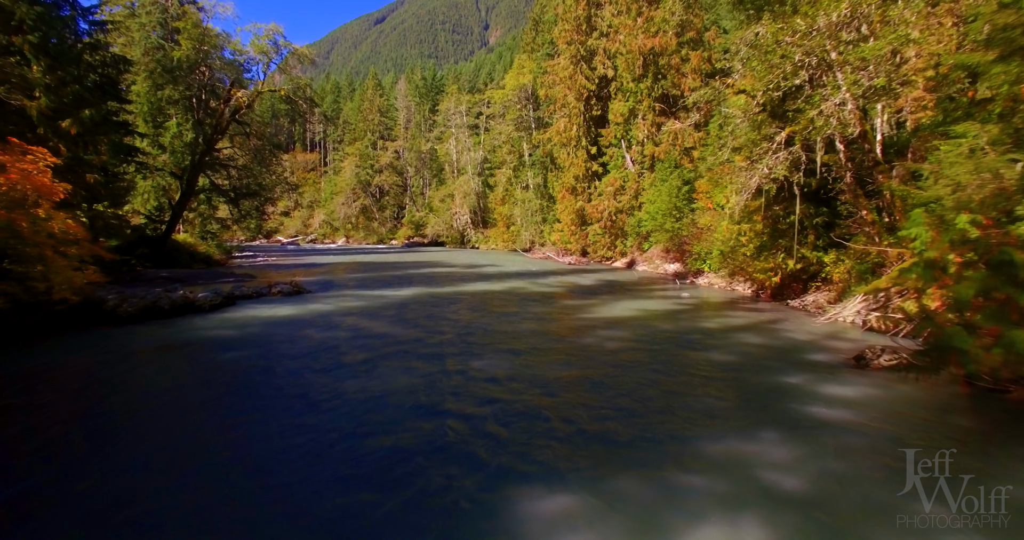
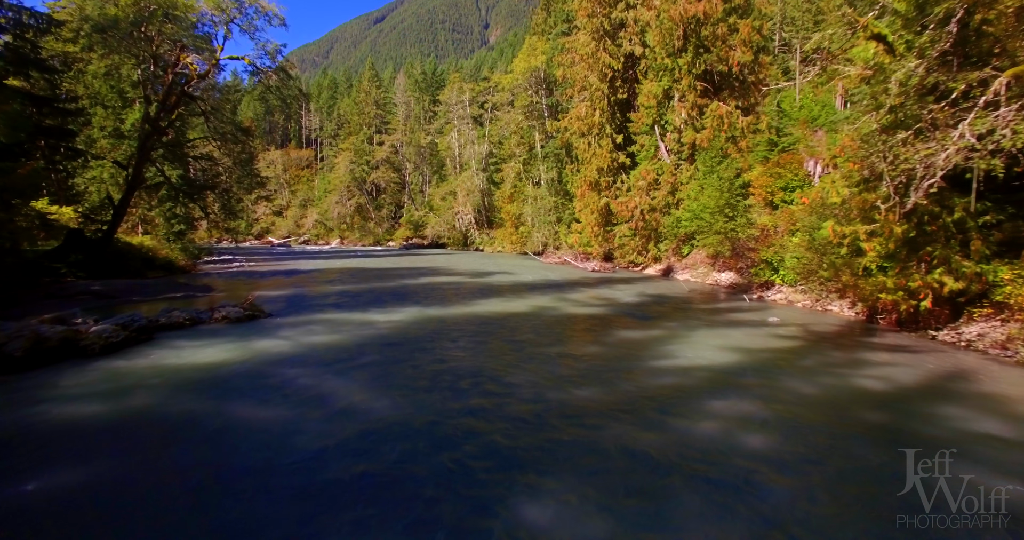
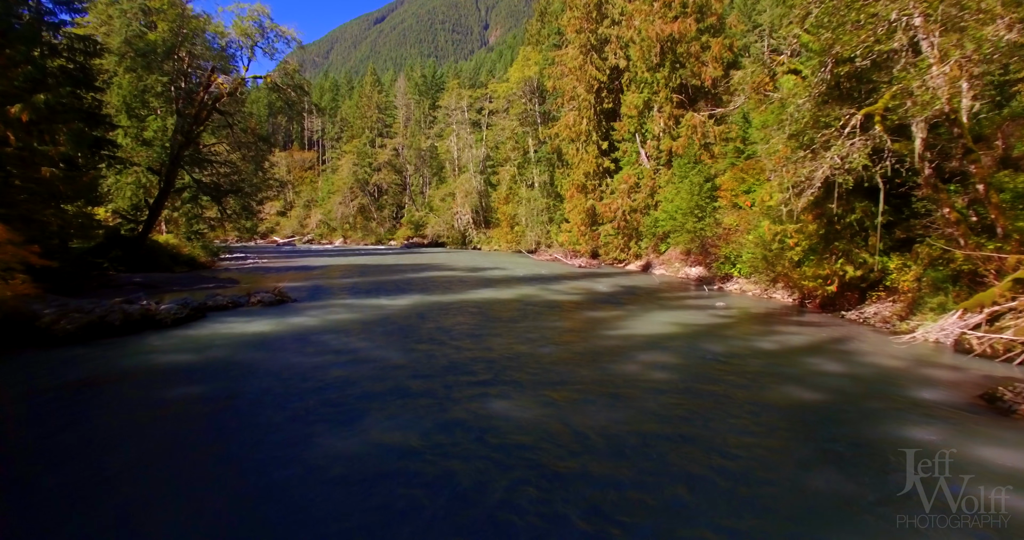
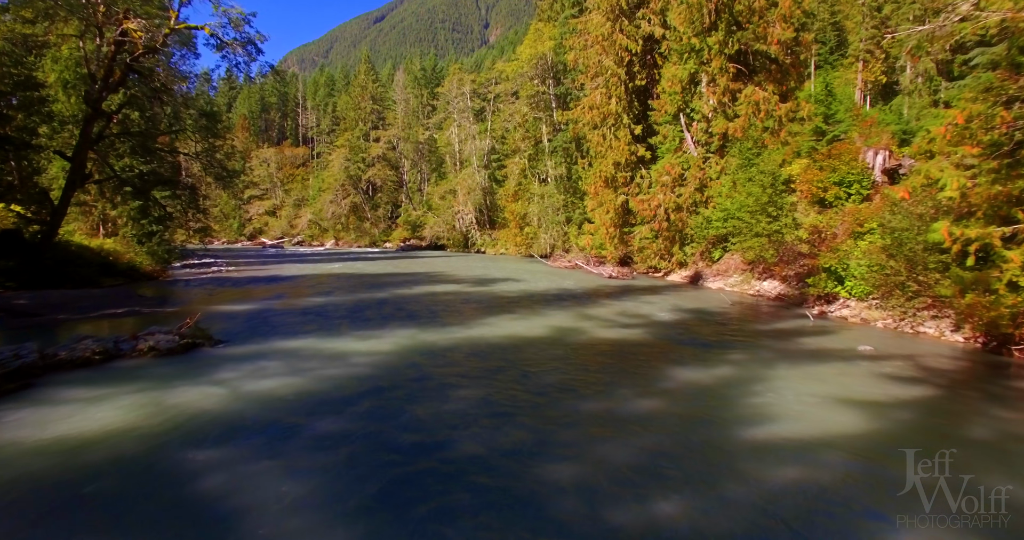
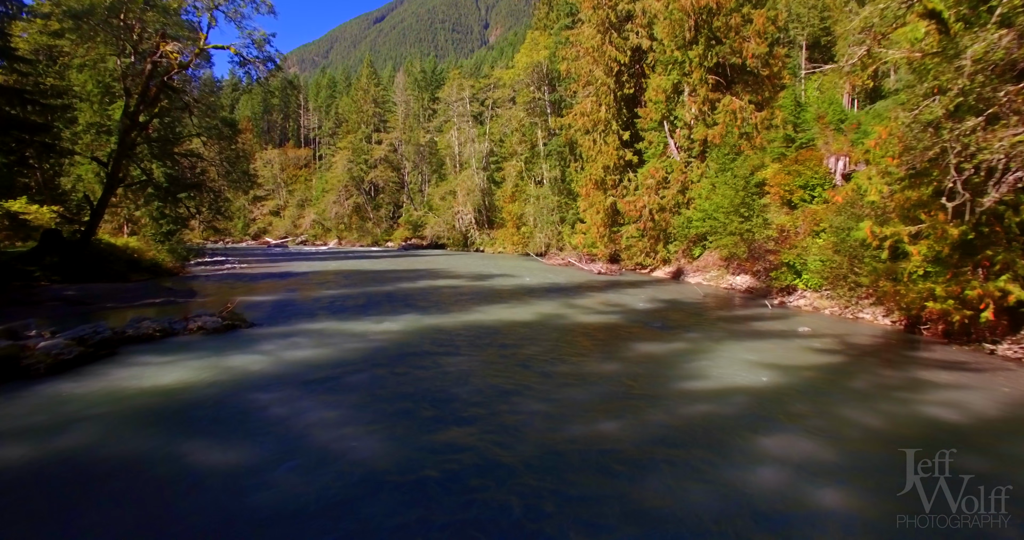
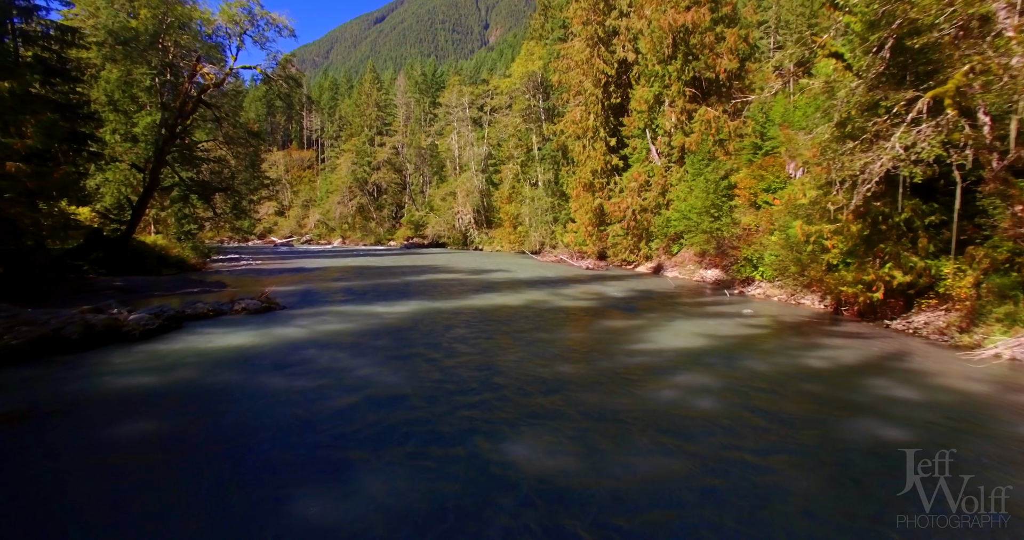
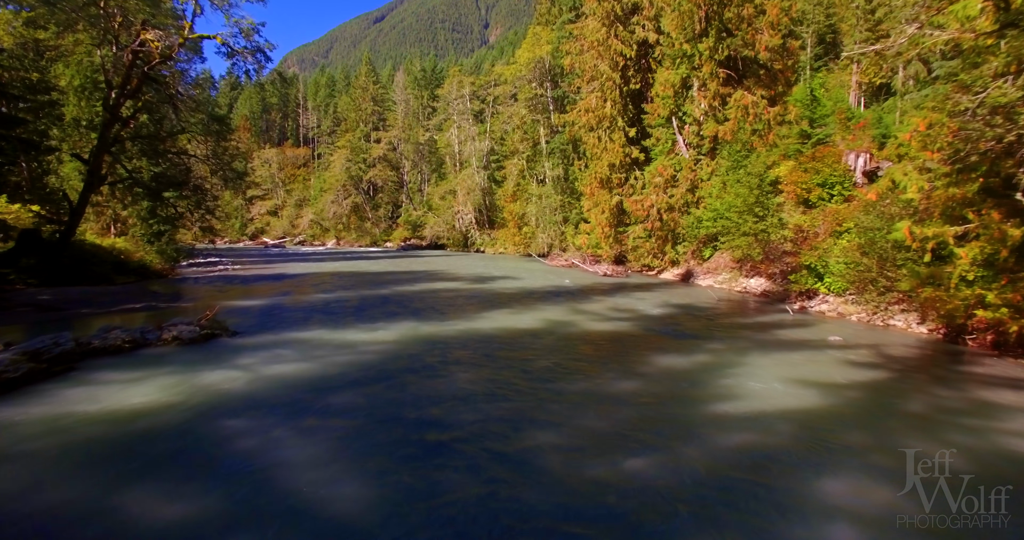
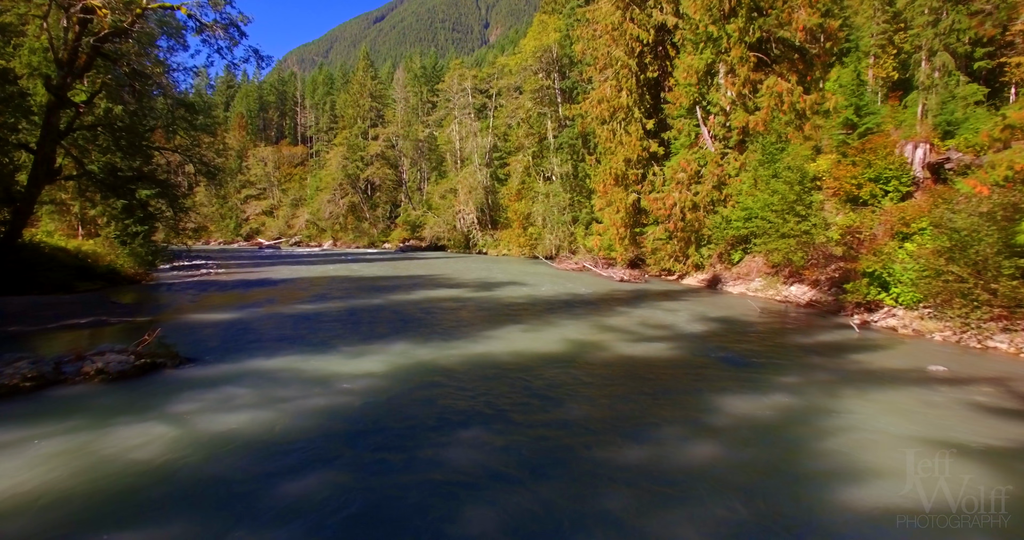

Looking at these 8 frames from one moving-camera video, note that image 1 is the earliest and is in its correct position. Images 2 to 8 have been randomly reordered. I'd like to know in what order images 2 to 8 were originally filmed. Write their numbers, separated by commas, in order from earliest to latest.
3, 6, 2, 5, 7, 4, 8
